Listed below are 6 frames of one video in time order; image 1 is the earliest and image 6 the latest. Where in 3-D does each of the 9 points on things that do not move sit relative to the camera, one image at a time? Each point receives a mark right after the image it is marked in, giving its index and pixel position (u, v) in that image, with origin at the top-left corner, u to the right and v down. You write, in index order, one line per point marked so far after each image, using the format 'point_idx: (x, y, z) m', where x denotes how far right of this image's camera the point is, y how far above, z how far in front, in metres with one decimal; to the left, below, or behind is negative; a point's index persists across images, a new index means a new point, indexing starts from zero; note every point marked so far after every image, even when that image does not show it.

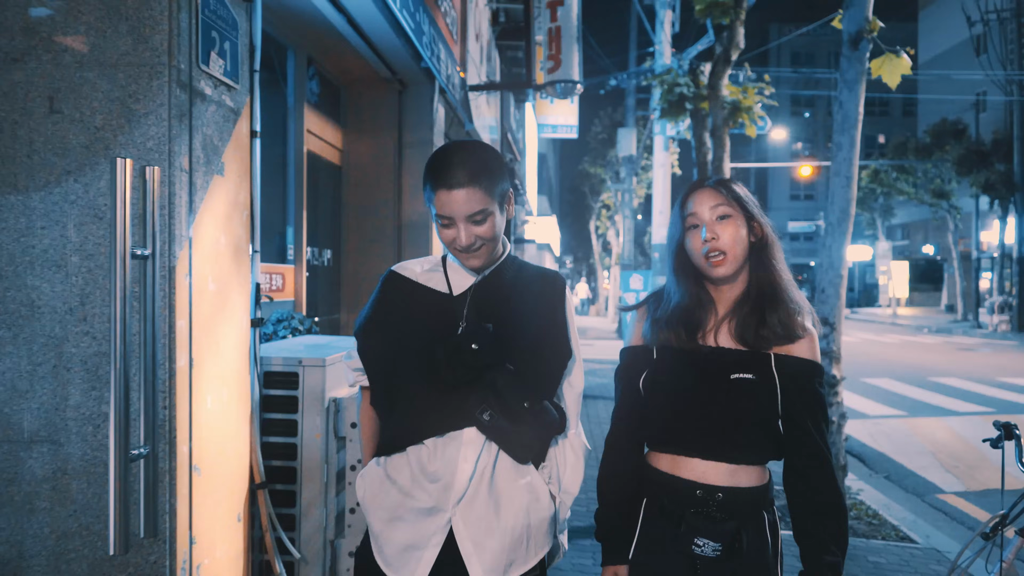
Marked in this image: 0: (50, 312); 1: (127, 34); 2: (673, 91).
0: (-1.3, -0.1, +2.1) m
1: (-1.1, +0.7, +2.1) m
2: (+2.6, +3.2, +12.0) m
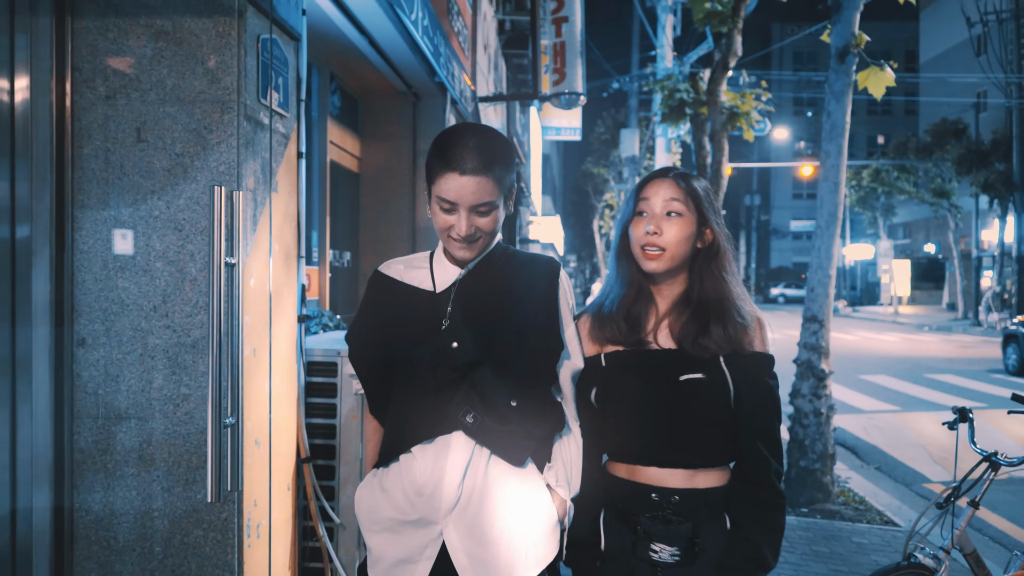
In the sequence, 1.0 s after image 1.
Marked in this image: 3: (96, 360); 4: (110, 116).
0: (-1.3, -0.1, +2.5) m
1: (-1.1, +0.7, +2.5) m
2: (+2.7, +3.2, +12.4) m
3: (-1.4, -0.2, +2.5) m
4: (-1.4, +0.6, +2.5) m
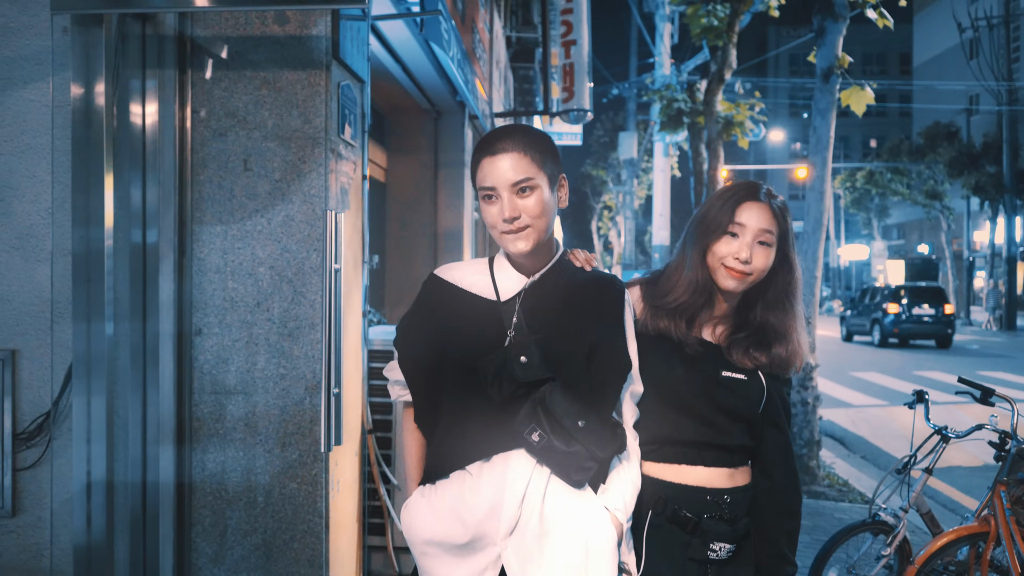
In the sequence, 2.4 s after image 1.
0: (-1.1, -0.1, +3.1) m
1: (-0.9, +0.7, +3.1) m
2: (+2.8, +3.2, +13.0) m
3: (-1.3, -0.2, +3.2) m
4: (-1.2, +0.6, +3.1) m
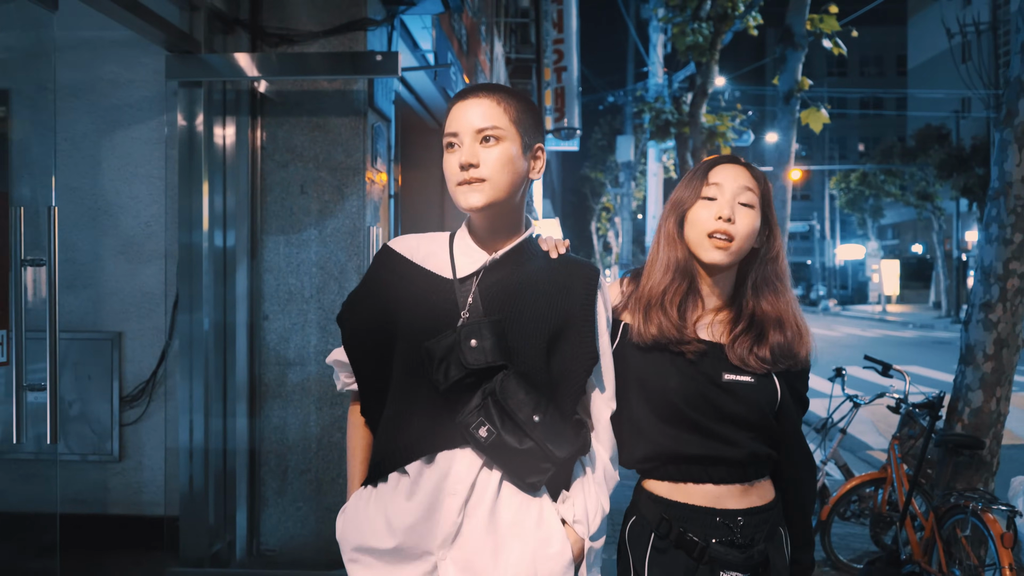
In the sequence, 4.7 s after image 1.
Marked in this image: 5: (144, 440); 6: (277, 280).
0: (-1.2, 0.0, +4.1) m
1: (-0.9, +0.8, +4.1) m
2: (+2.8, +3.2, +13.9) m
3: (-1.3, -0.2, +4.1) m
4: (-1.3, +0.6, +4.1) m
5: (-2.1, -0.9, +4.3) m
6: (-1.3, 0.0, +4.1) m
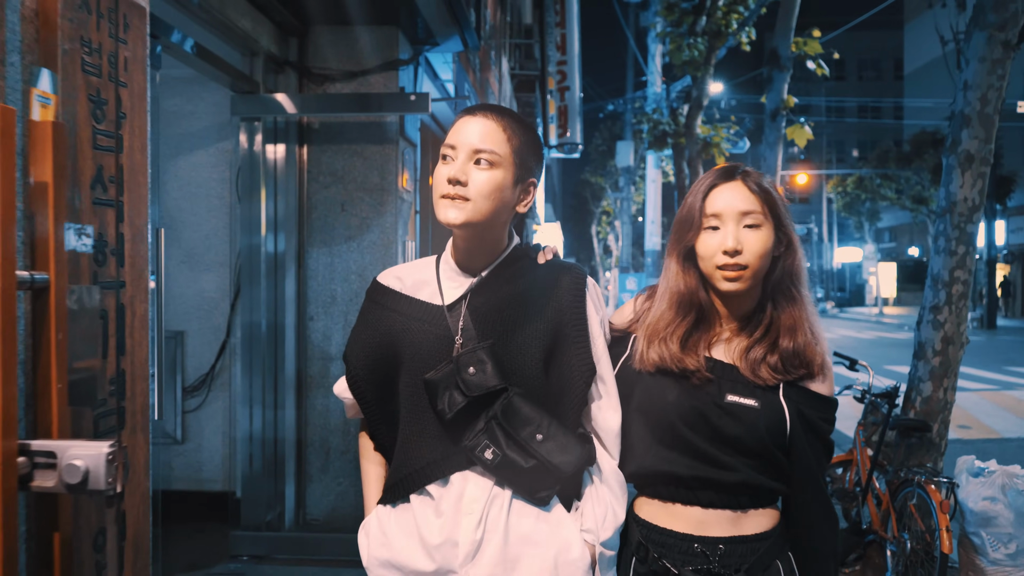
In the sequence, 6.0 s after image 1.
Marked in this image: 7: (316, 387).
0: (-1.1, -0.1, +4.7) m
1: (-0.9, +0.7, +4.7) m
2: (+2.9, +3.2, +14.6) m
3: (-1.2, -0.2, +4.7) m
4: (-1.2, +0.6, +4.7) m
5: (-2.0, -0.9, +4.9) m
6: (-1.2, 0.0, +4.7) m
7: (-1.3, -0.6, +4.7) m
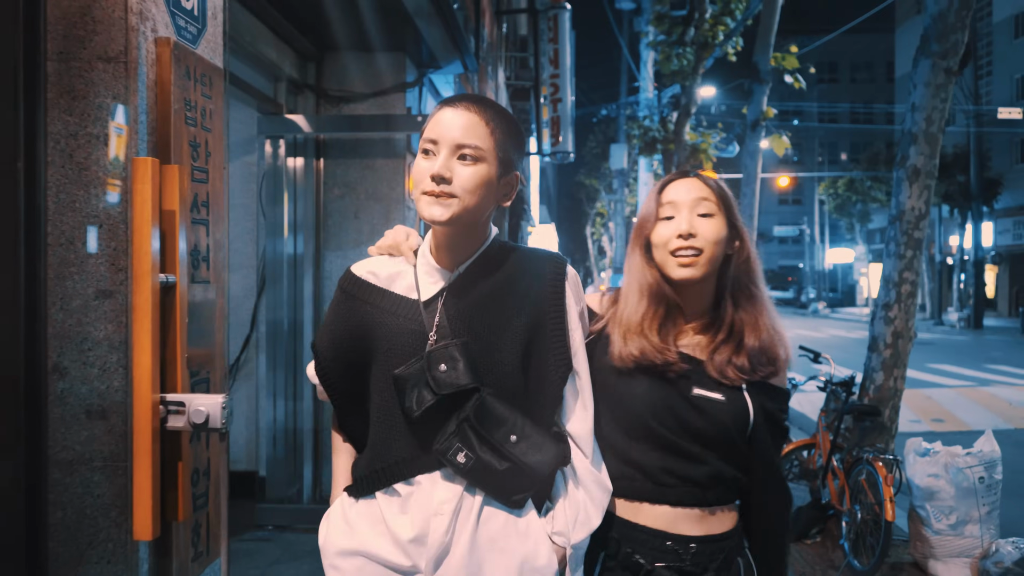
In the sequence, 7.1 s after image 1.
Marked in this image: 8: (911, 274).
0: (-1.1, -0.1, +5.3) m
1: (-0.9, +0.7, +5.2) m
2: (+2.8, +3.2, +15.1) m
3: (-1.3, -0.2, +5.3) m
4: (-1.2, +0.6, +5.3) m
5: (-2.1, -0.9, +5.4) m
6: (-1.3, 0.0, +5.3) m
7: (-1.3, -0.6, +5.3) m
8: (+2.8, +0.1, +5.2) m
